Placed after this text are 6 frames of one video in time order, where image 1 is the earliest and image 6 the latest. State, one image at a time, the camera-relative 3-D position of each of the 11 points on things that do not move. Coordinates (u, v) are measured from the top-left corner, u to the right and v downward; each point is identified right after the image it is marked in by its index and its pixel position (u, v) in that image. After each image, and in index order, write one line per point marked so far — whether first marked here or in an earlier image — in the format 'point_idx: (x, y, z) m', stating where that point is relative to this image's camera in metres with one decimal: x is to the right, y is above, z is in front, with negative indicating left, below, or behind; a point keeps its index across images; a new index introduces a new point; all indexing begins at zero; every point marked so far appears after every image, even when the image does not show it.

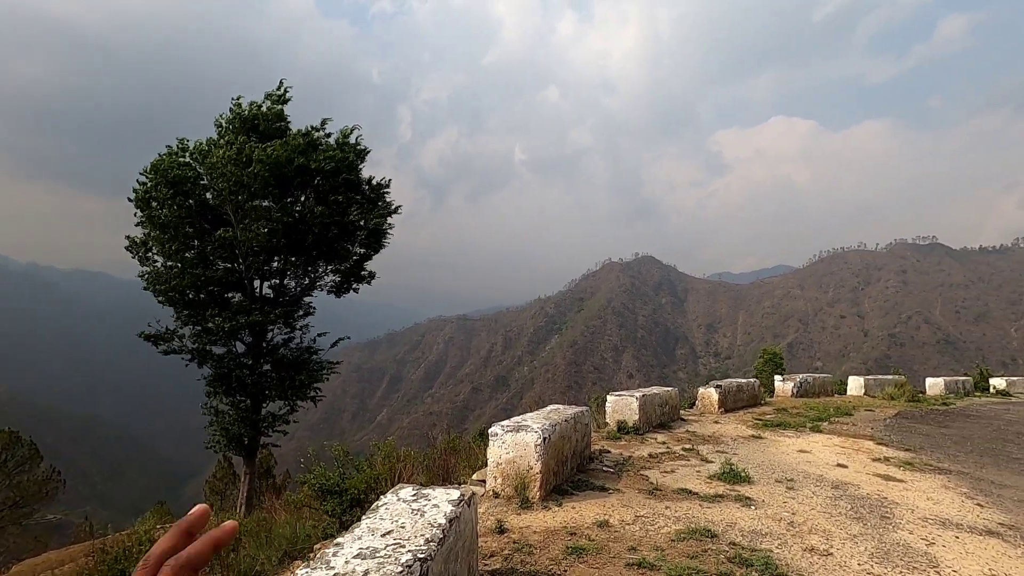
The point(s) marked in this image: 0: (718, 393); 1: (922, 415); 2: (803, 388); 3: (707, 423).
0: (+3.0, -1.6, +7.9) m
1: (+6.3, -2.0, +8.2) m
2: (+5.4, -1.8, +9.9) m
3: (+2.4, -1.7, +6.7) m
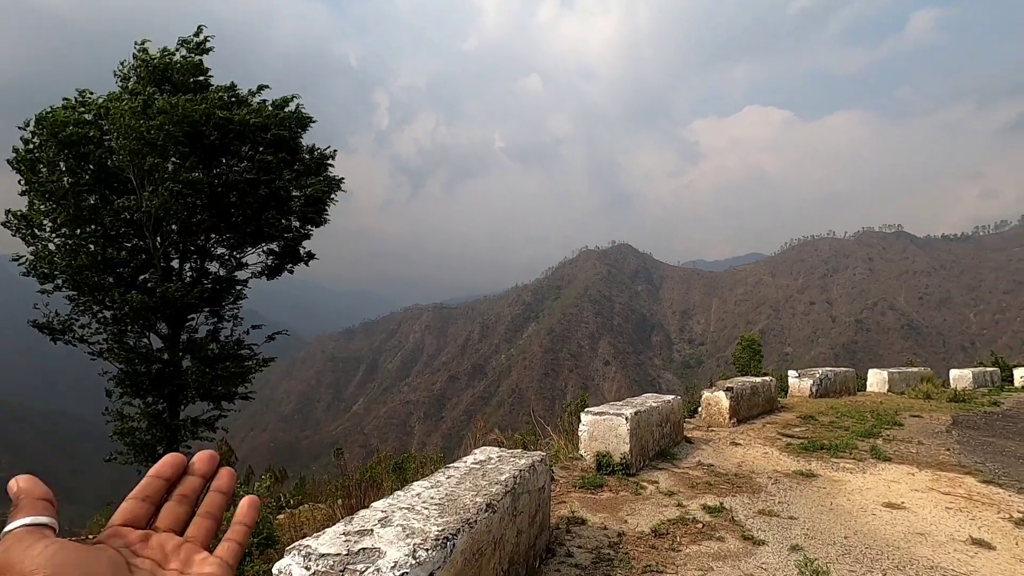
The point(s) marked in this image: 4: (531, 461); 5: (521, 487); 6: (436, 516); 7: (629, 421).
0: (+2.4, -1.2, +5.9) m
1: (+5.6, -1.6, +6.4) m
2: (+4.7, -1.5, +8.0) m
3: (+1.8, -1.4, +4.7) m
4: (+0.1, -0.8, +2.3) m
5: (0.0, -0.8, +2.2) m
6: (-0.2, -0.7, +1.7) m
7: (+0.8, -0.9, +3.8) m
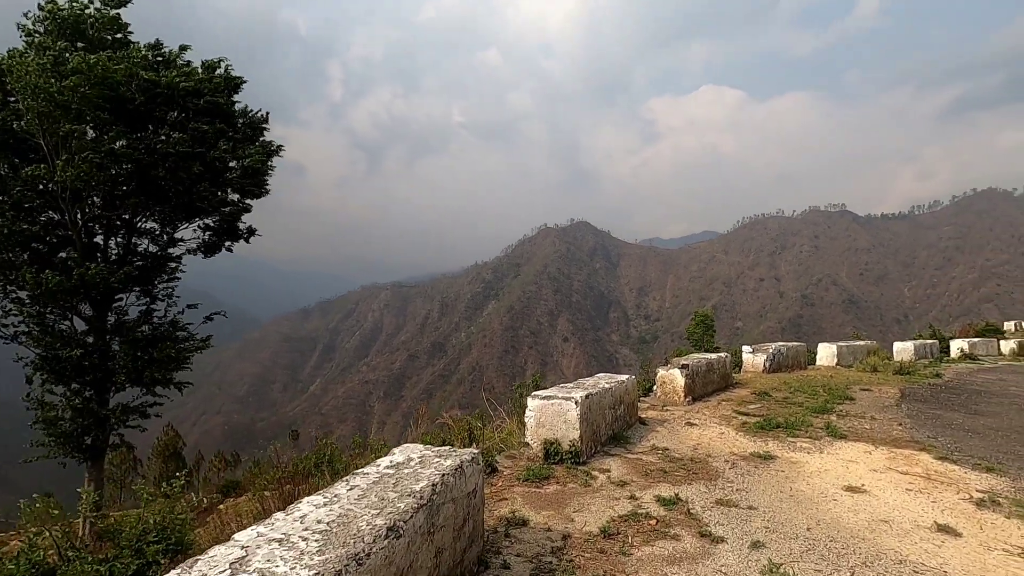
0: (+1.8, -0.9, +5.7) m
1: (+5.0, -1.3, +6.4) m
2: (+4.0, -1.1, +8.0) m
3: (+1.4, -1.2, +4.5) m
4: (-0.2, -0.6, +1.9) m
5: (-0.2, -0.7, +1.8) m
6: (-0.5, -0.6, +1.3) m
7: (+0.4, -0.8, +3.5) m
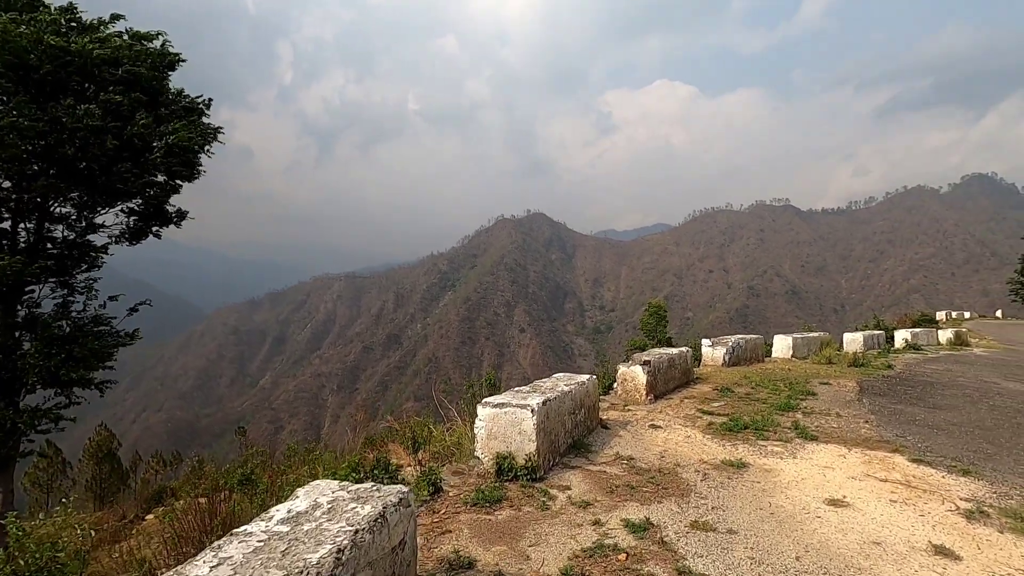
0: (+1.4, -0.9, +5.4) m
1: (+4.5, -1.2, +6.4) m
2: (+3.3, -1.0, +7.9) m
3: (+1.0, -1.1, +4.2) m
4: (-0.4, -0.6, +1.5) m
5: (-0.4, -0.7, +1.3) m
6: (-0.6, -0.6, +0.8) m
7: (+0.1, -0.7, +3.1) m
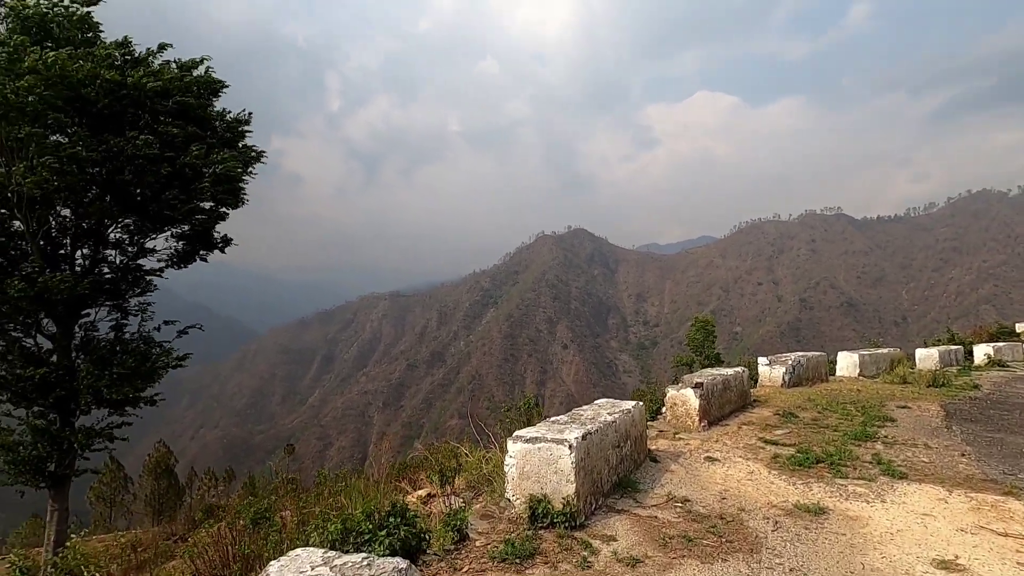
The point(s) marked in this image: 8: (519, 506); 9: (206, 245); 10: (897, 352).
0: (+1.7, -1.0, +4.9) m
1: (+4.9, -1.3, +5.6) m
2: (+3.8, -1.1, +7.2) m
3: (+1.3, -1.2, +3.7) m
4: (-0.3, -0.7, +1.1) m
5: (-0.4, -0.7, +1.0) m
6: (-0.6, -0.6, +0.4) m
7: (+0.3, -0.8, +2.7) m
8: (0.0, -1.1, +2.7) m
9: (-6.1, +0.9, +10.6) m
10: (+6.4, -1.1, +9.0) m
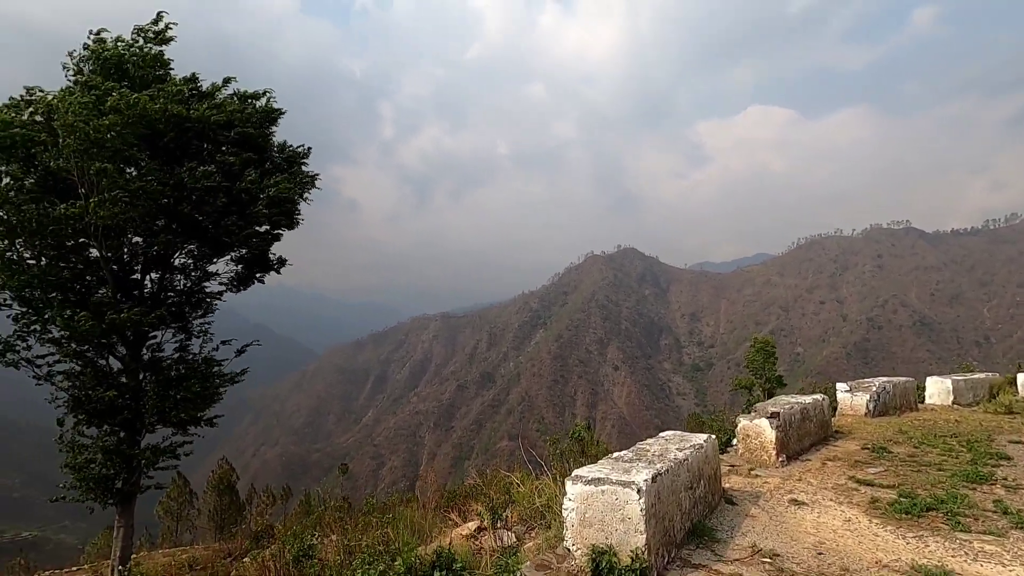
0: (+2.2, -1.2, +4.4) m
1: (+5.4, -1.5, +4.8) m
2: (+4.5, -1.4, +6.5) m
3: (+1.6, -1.3, +3.2) m
4: (-0.2, -0.7, +0.9) m
5: (-0.3, -0.8, +0.7) m
6: (-0.5, -0.7, +0.2) m
7: (+0.6, -0.9, +2.3) m
8: (+0.3, -1.2, +2.4) m
9: (-5.1, +0.4, +10.8) m
10: (+7.3, -1.3, +8.0) m
